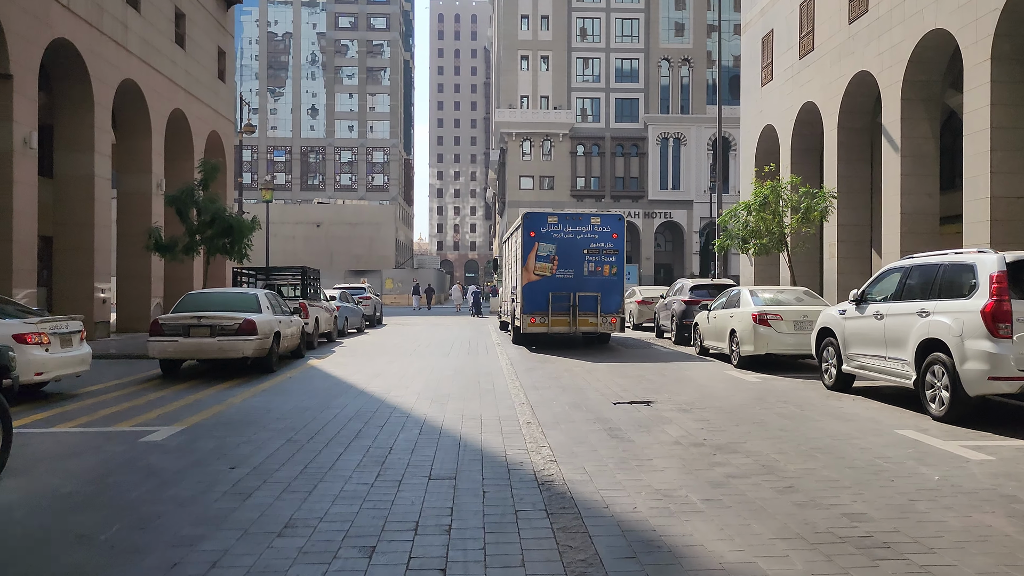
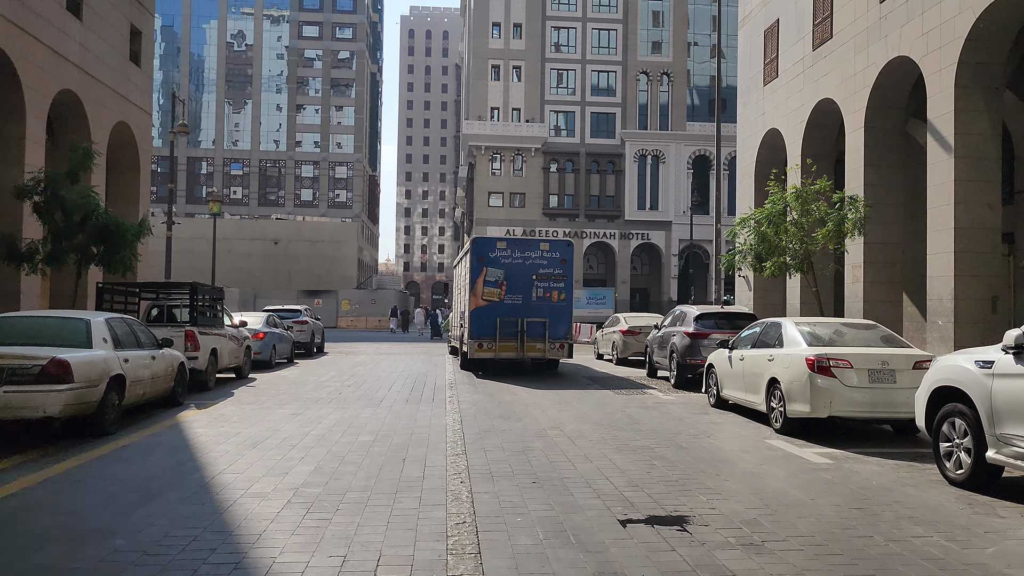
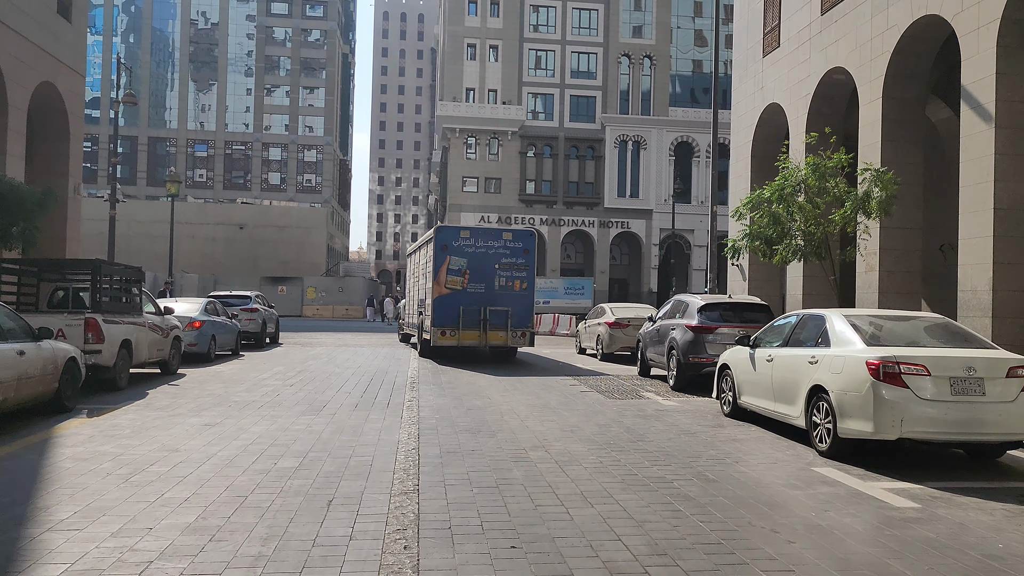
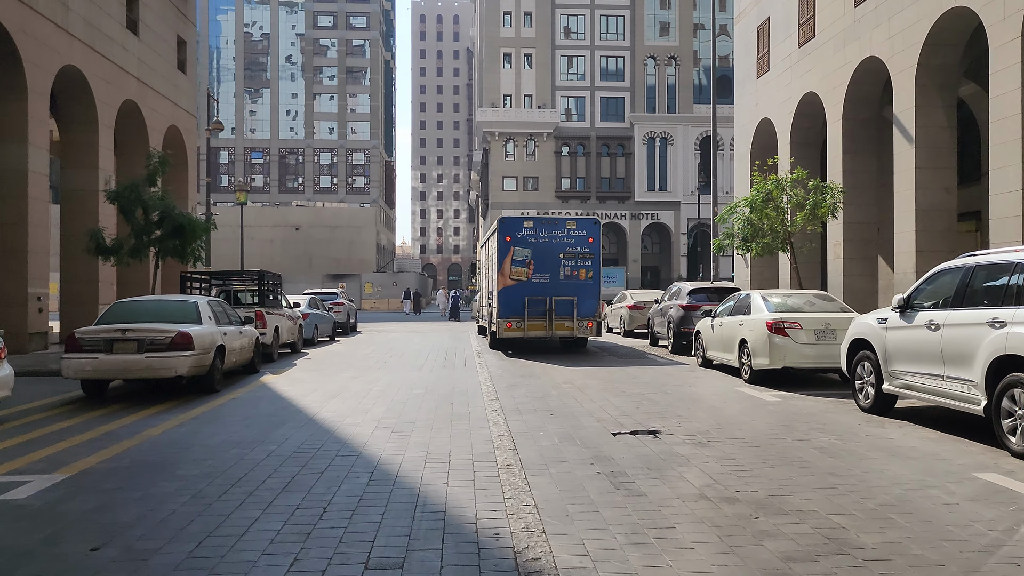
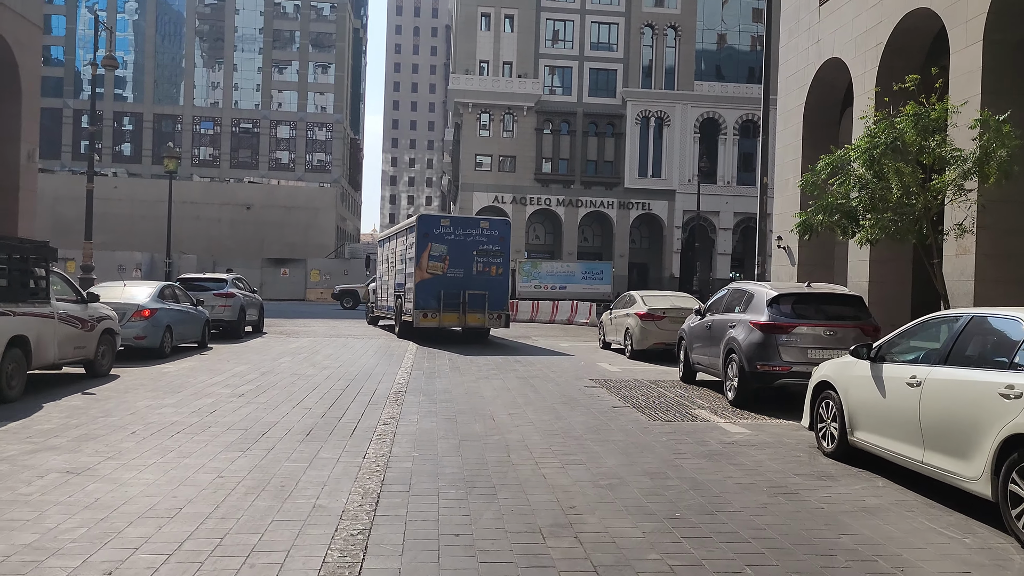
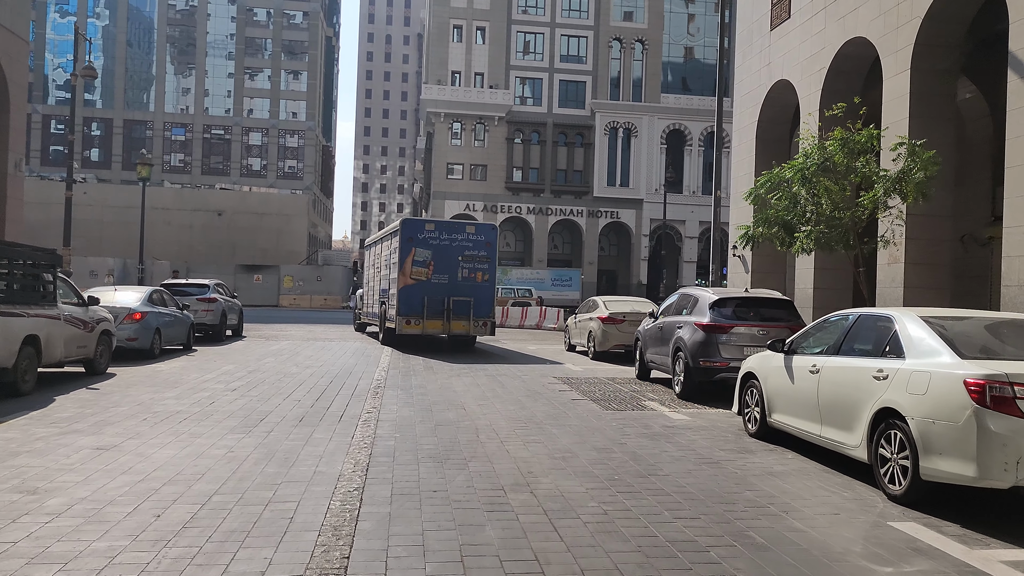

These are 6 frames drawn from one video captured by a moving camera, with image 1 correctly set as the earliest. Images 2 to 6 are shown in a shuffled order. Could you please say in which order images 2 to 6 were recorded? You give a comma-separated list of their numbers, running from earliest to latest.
4, 2, 3, 6, 5
